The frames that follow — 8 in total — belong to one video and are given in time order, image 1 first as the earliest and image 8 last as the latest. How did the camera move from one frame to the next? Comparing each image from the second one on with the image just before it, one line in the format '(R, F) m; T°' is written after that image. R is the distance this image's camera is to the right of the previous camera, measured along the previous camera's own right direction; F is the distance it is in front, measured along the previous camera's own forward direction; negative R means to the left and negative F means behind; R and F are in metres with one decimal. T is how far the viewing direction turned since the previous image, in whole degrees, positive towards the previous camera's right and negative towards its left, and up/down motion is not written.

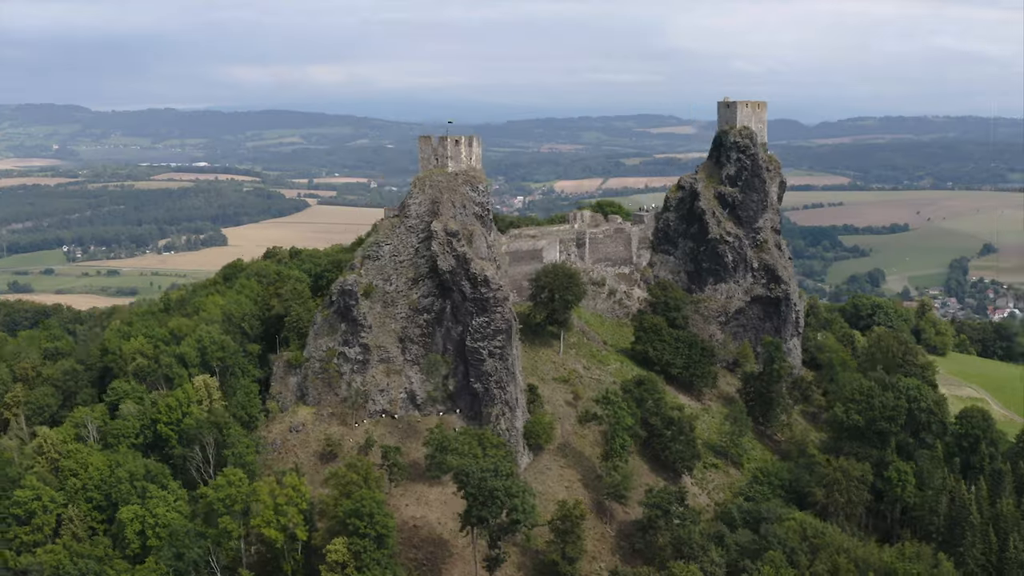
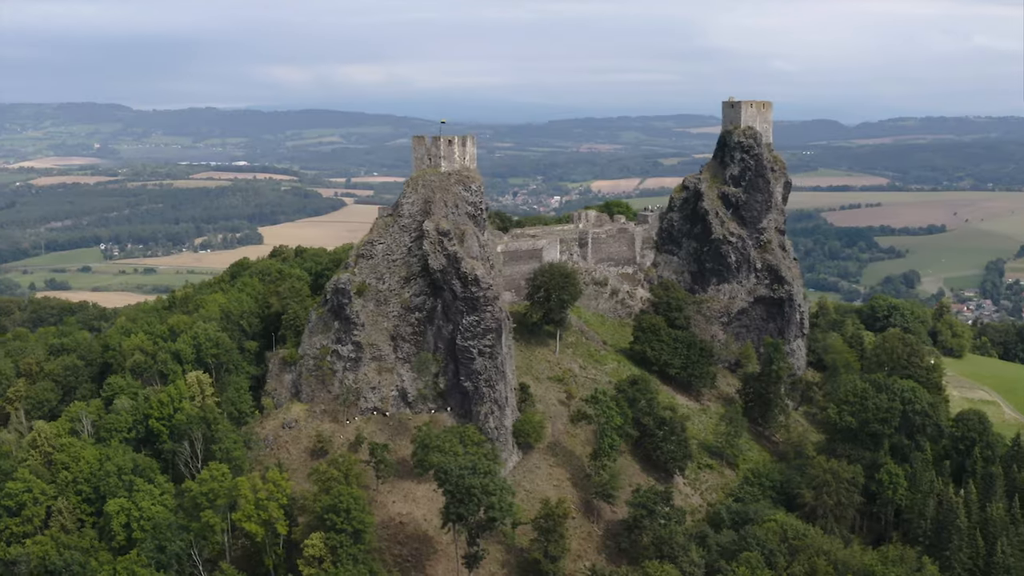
(+1.4, -0.1) m; -2°
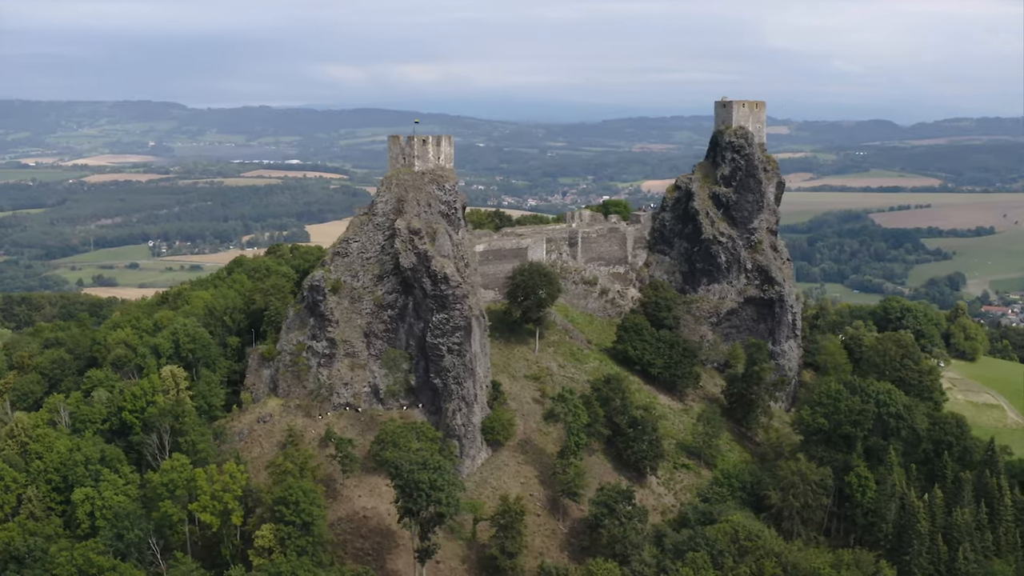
(+2.4, -0.2) m; -2°
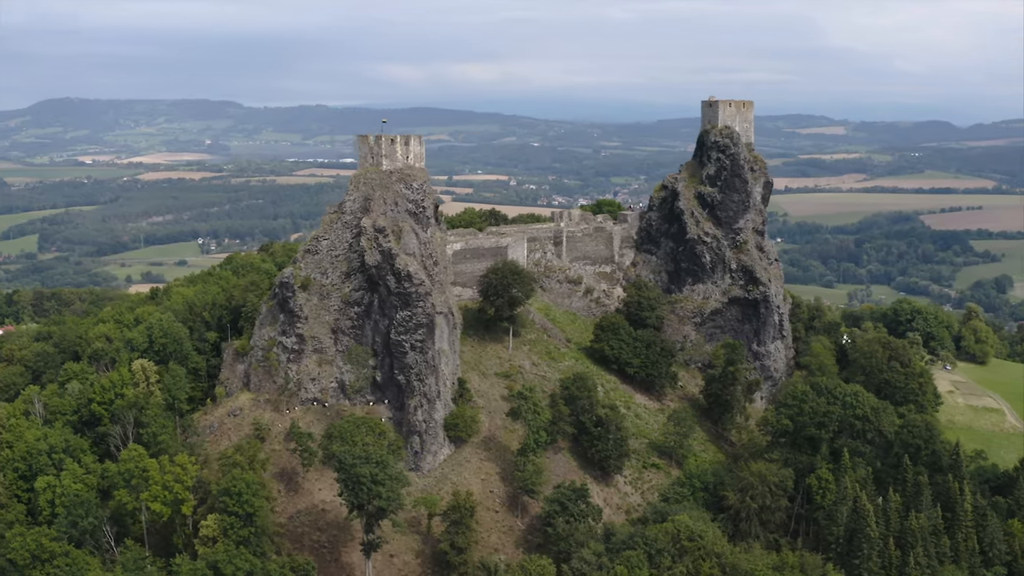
(+2.7, -0.2) m; -2°
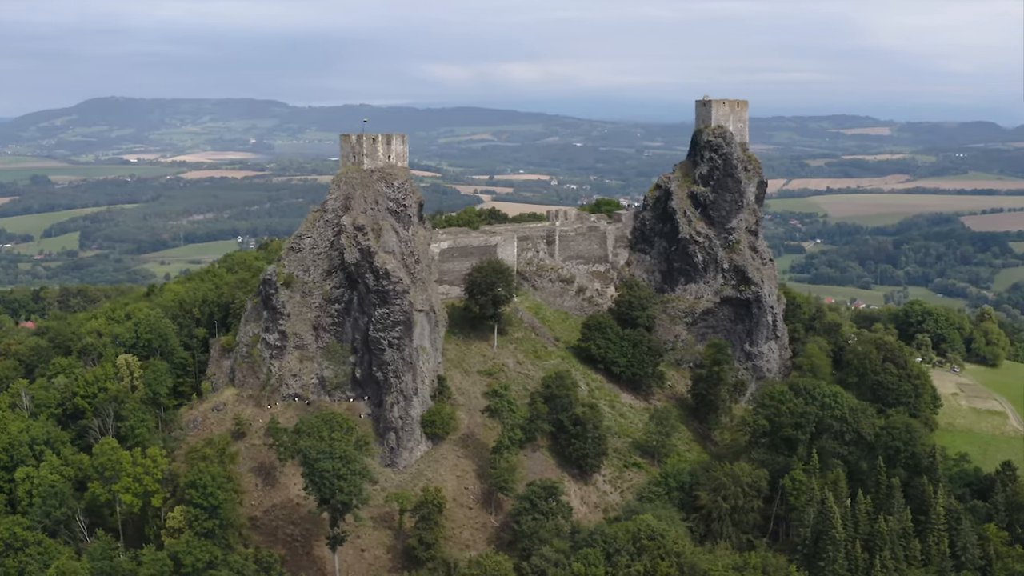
(+2.0, -0.2) m; -2°
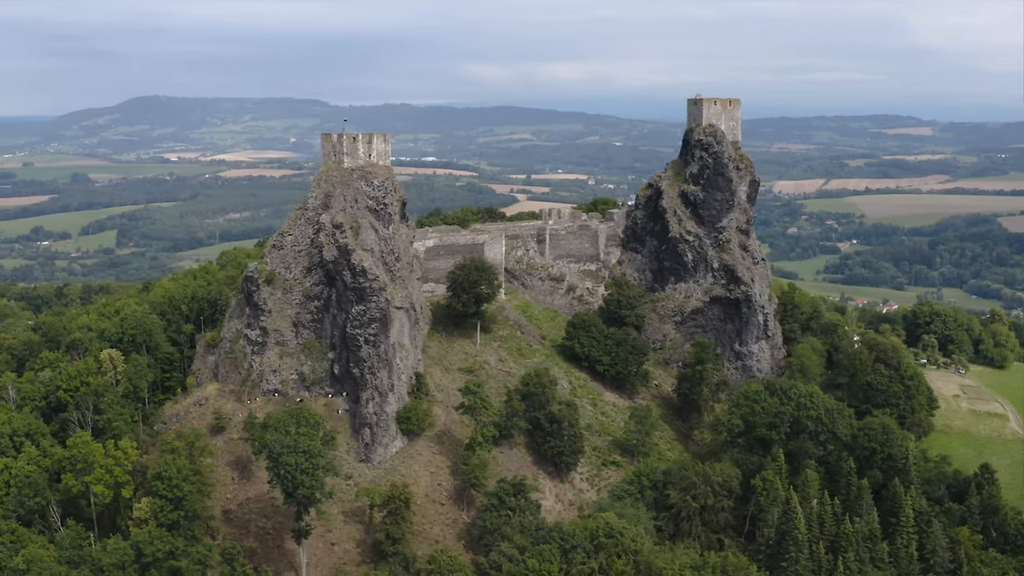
(+2.0, -0.2) m; -2°
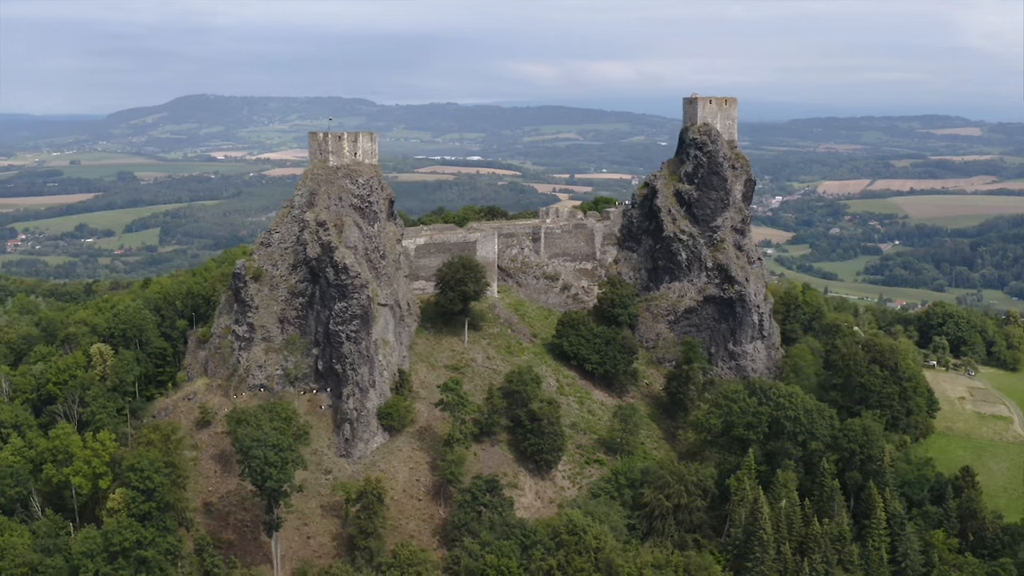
(+2.0, -0.2) m; -2°
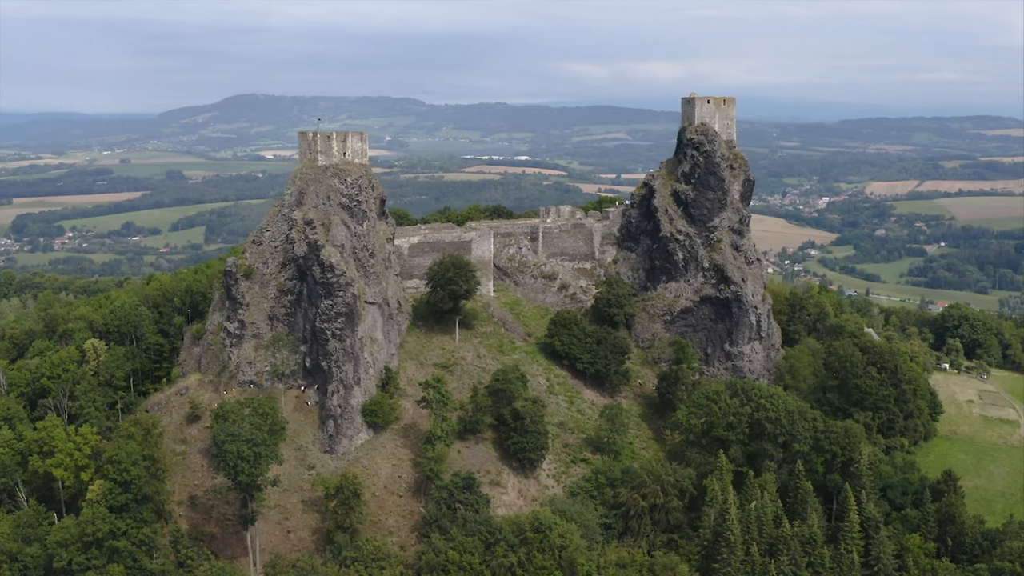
(+2.0, -0.2) m; -2°
